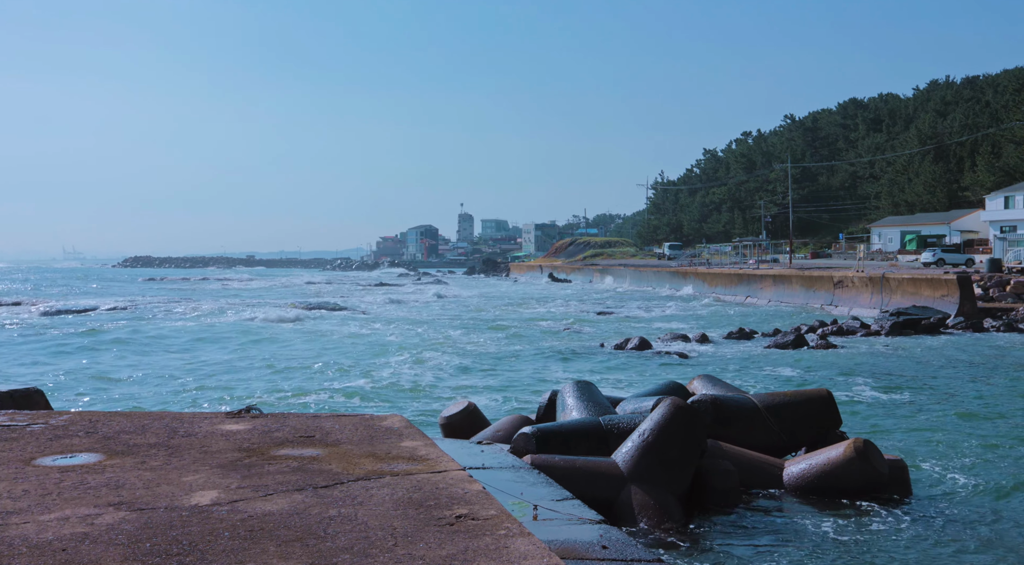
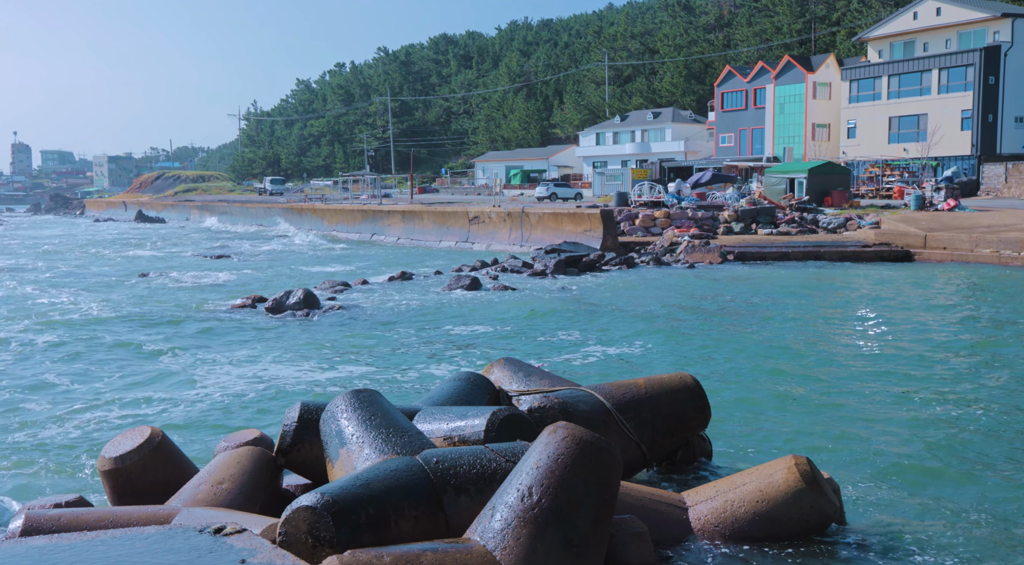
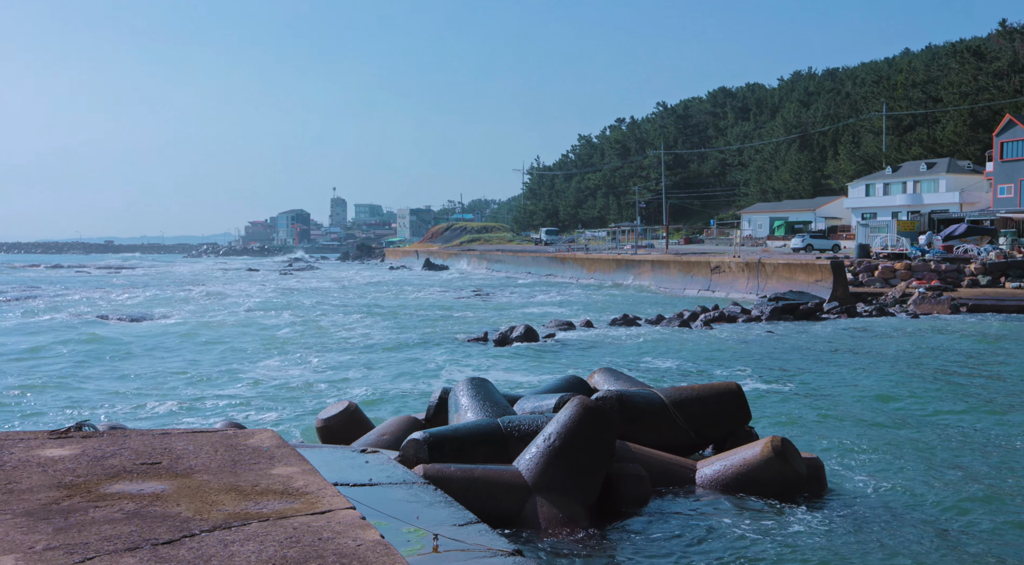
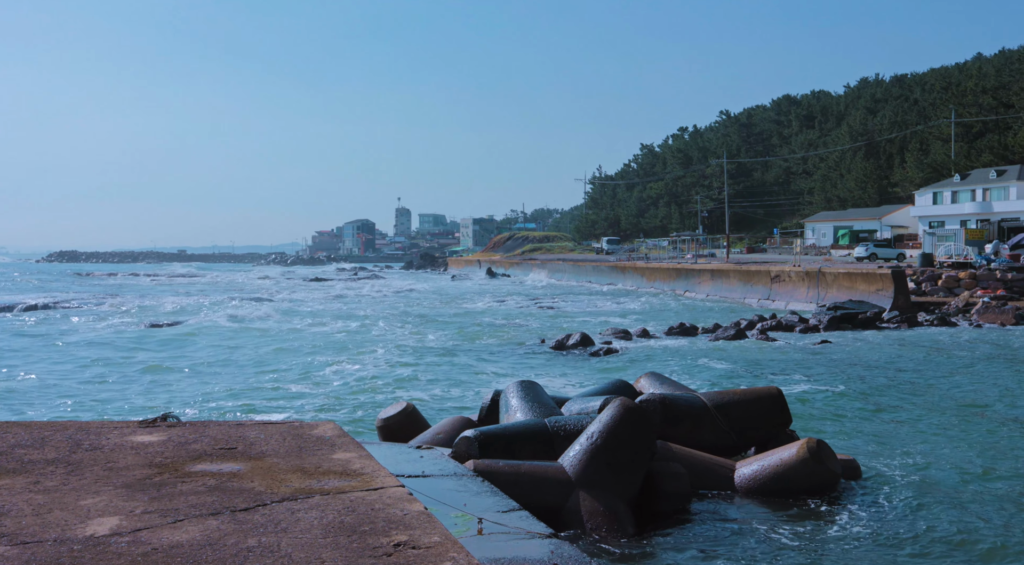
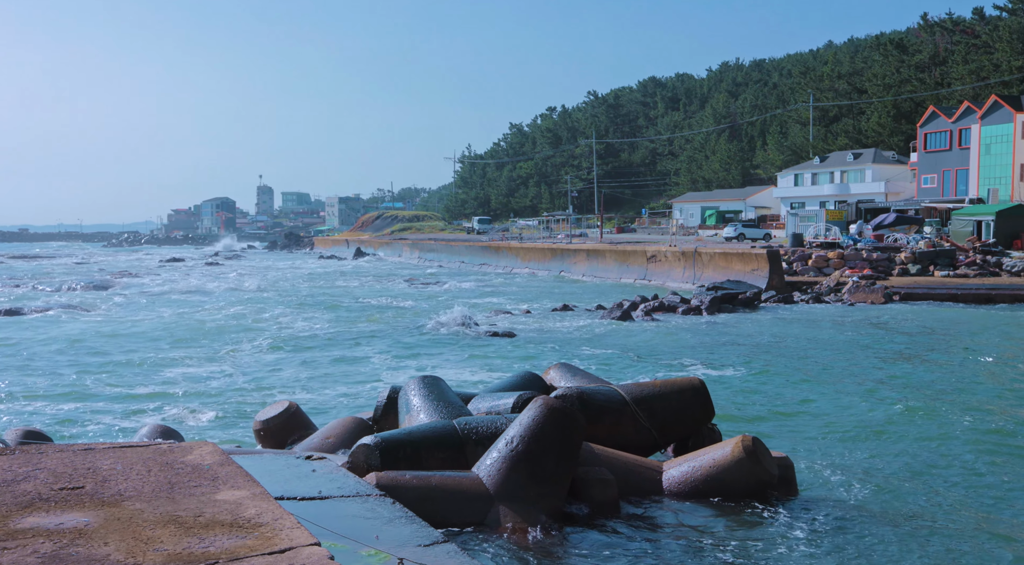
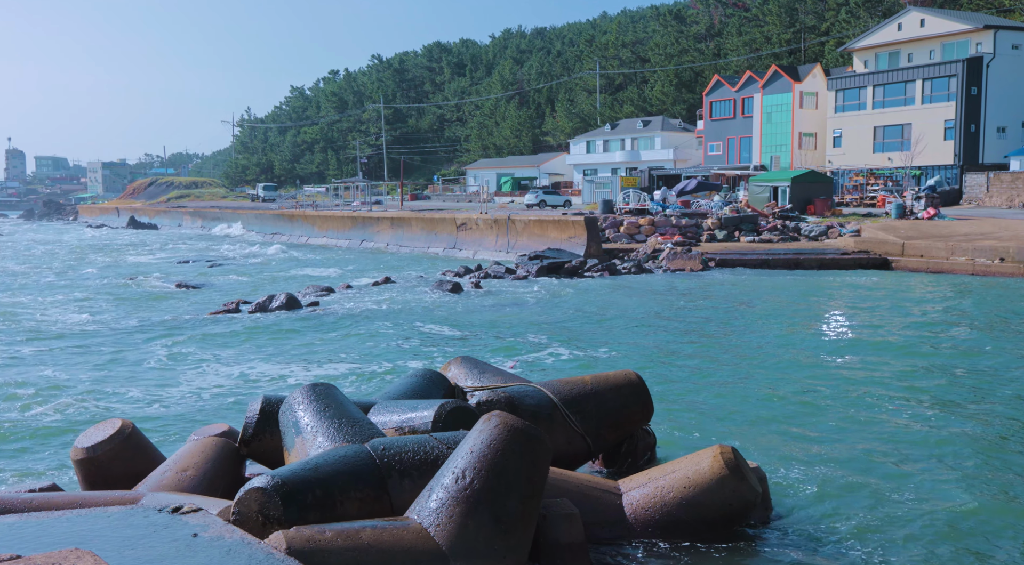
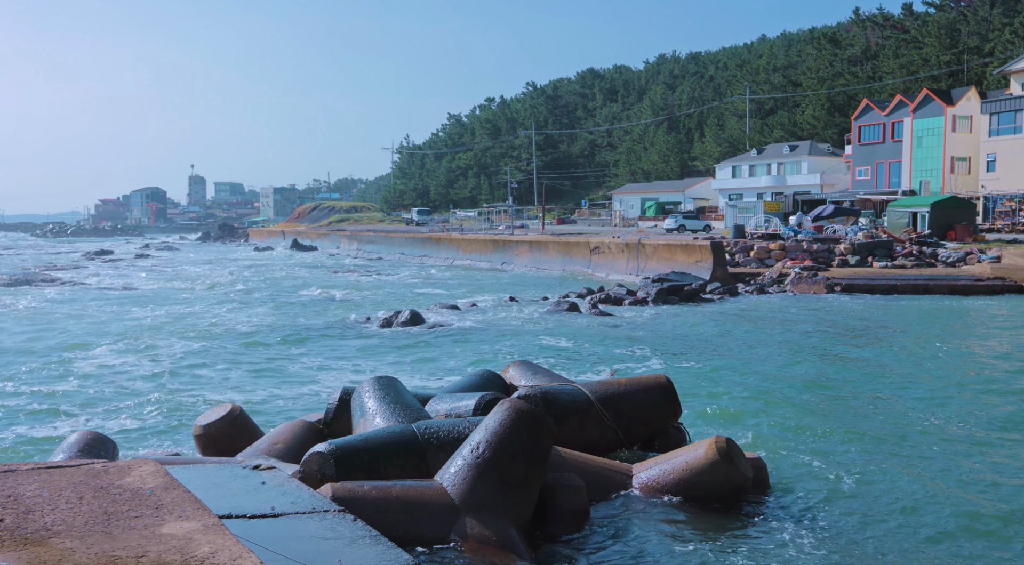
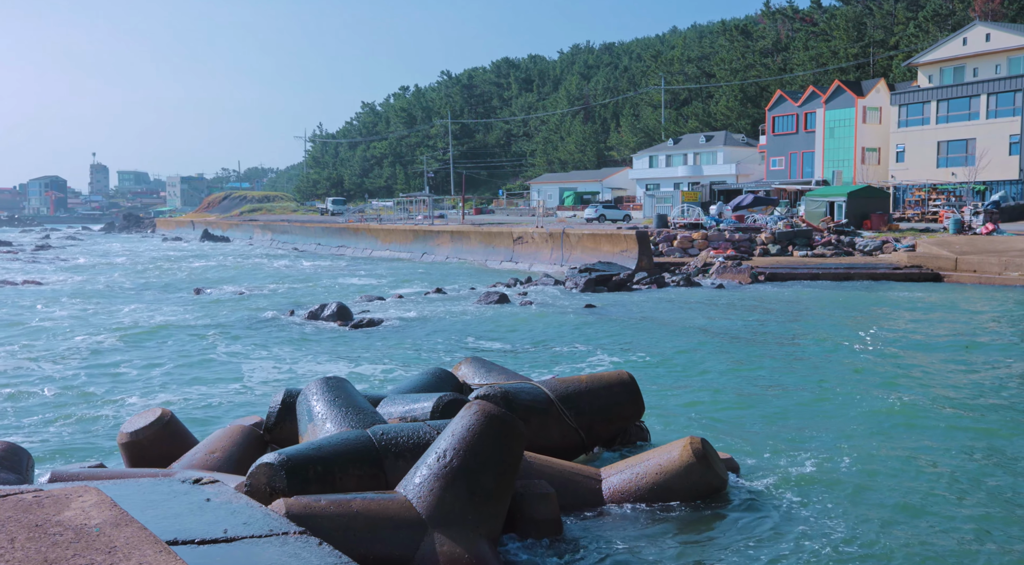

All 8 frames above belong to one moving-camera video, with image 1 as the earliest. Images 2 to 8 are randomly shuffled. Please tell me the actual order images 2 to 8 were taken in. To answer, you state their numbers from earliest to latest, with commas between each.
4, 3, 5, 7, 8, 6, 2
